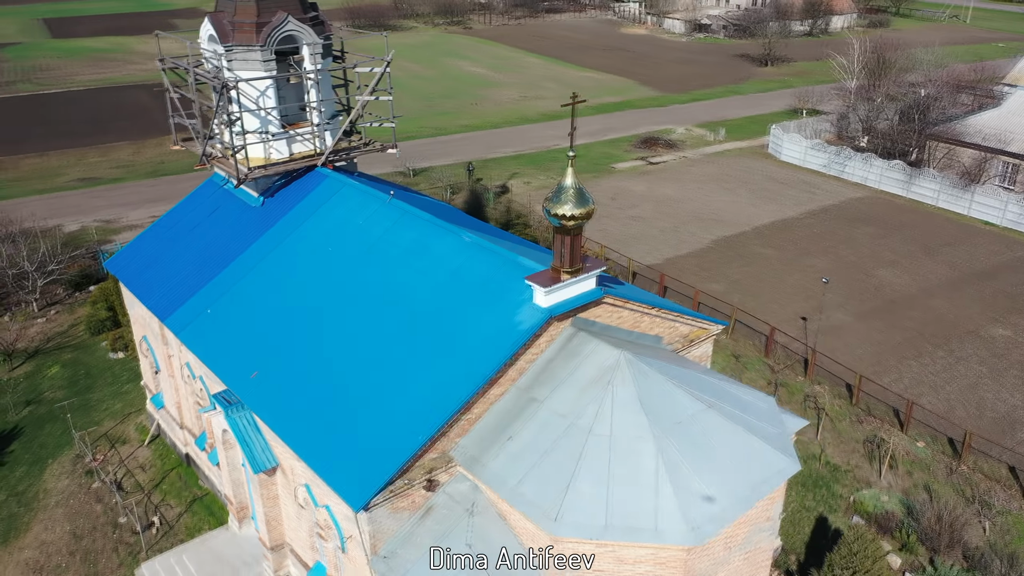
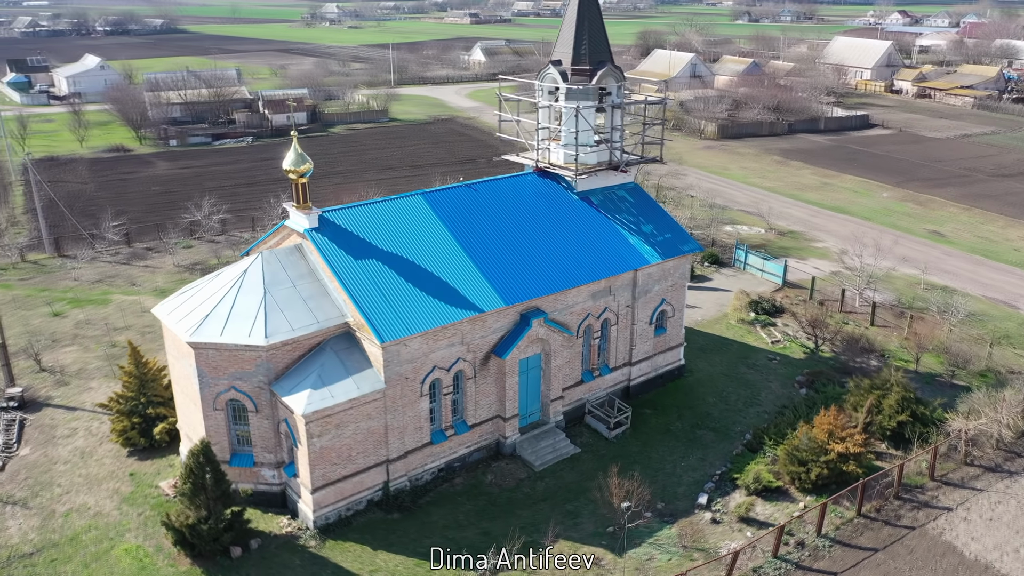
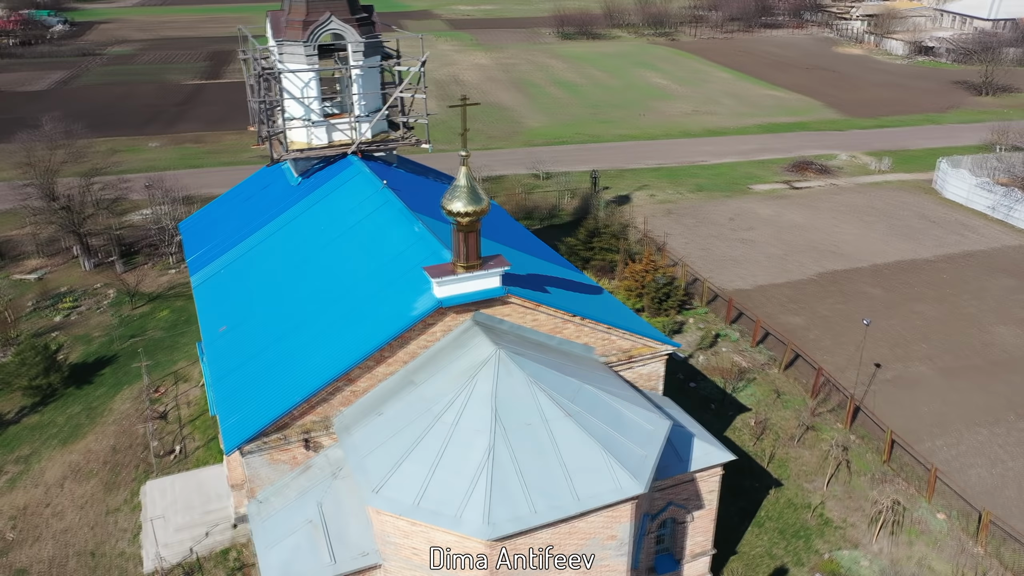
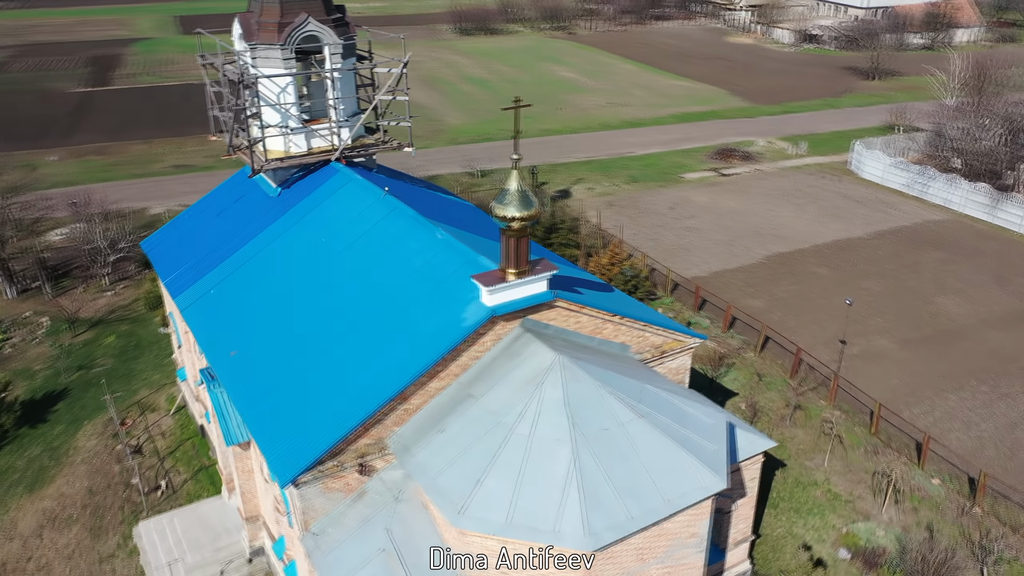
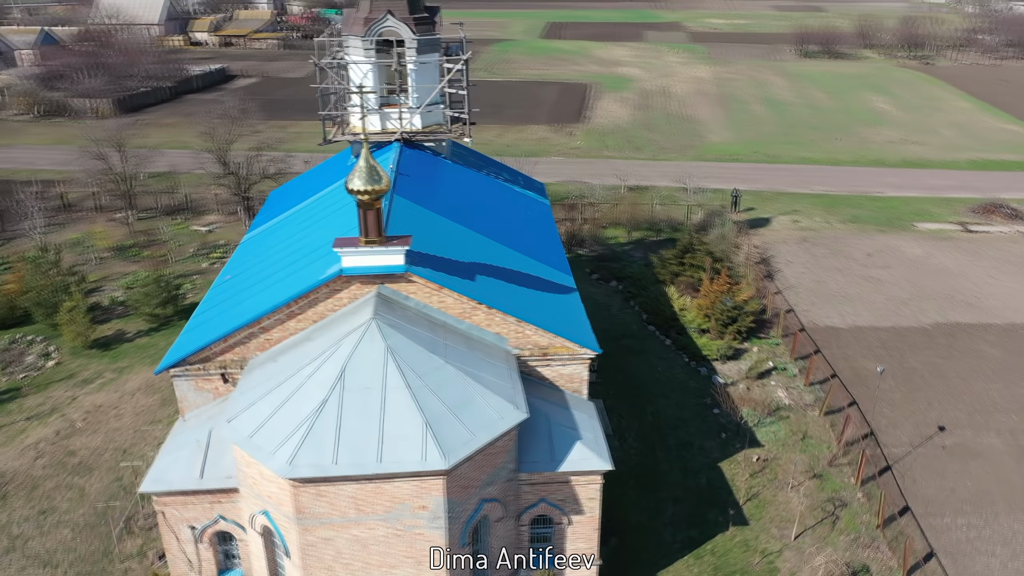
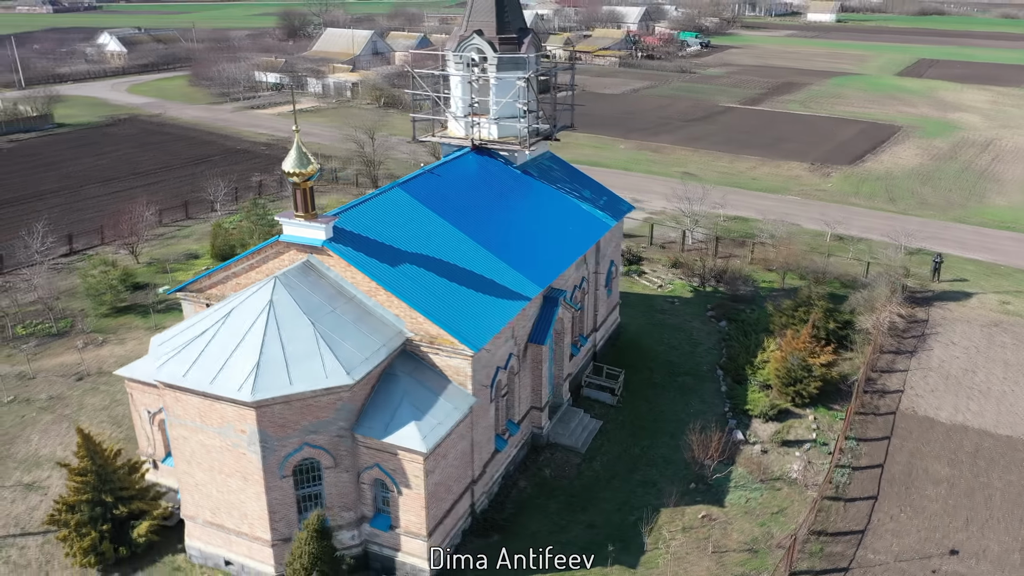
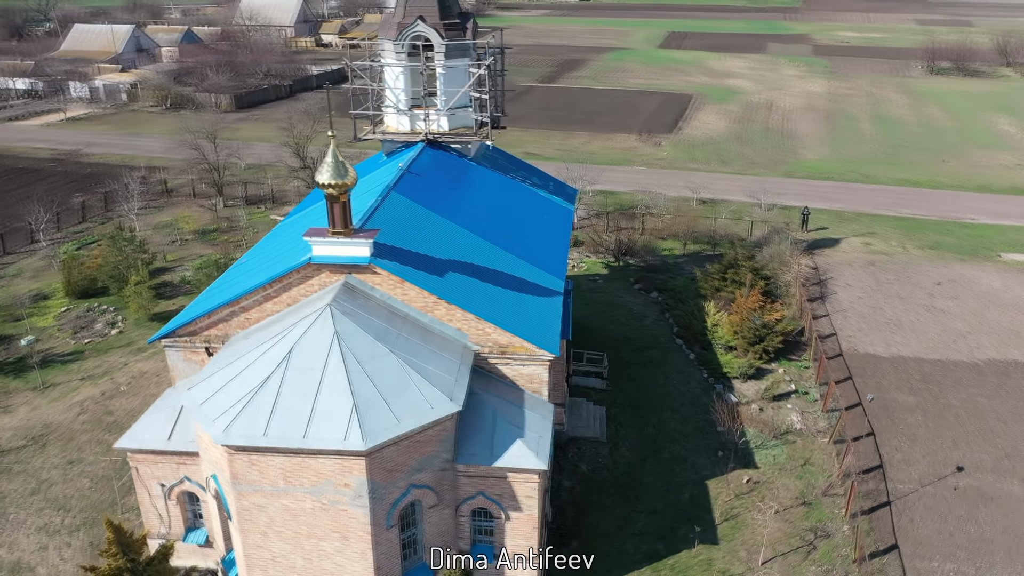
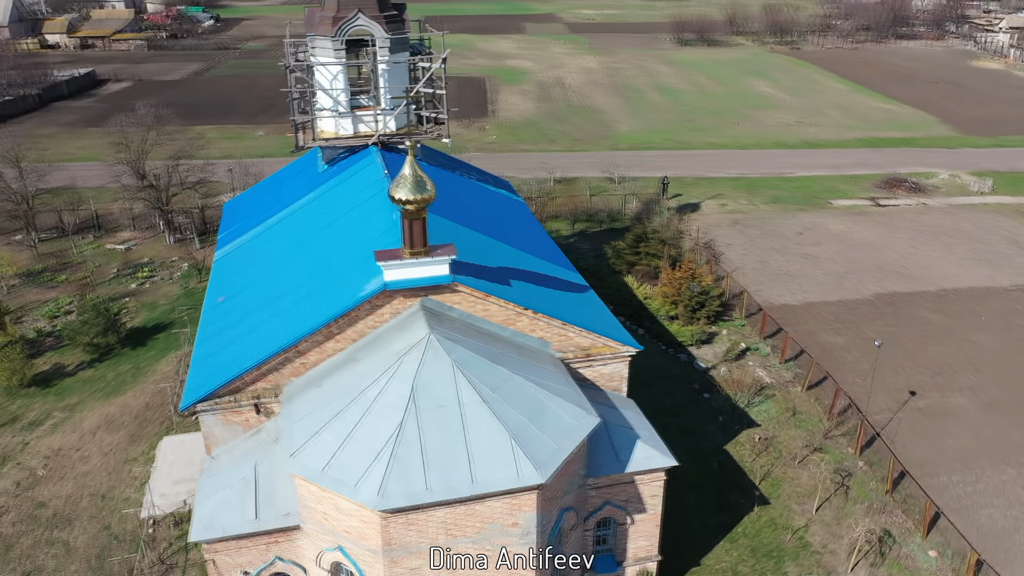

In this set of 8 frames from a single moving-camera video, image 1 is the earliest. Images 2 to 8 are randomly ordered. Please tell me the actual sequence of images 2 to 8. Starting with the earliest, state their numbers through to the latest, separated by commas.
4, 3, 8, 5, 7, 6, 2
